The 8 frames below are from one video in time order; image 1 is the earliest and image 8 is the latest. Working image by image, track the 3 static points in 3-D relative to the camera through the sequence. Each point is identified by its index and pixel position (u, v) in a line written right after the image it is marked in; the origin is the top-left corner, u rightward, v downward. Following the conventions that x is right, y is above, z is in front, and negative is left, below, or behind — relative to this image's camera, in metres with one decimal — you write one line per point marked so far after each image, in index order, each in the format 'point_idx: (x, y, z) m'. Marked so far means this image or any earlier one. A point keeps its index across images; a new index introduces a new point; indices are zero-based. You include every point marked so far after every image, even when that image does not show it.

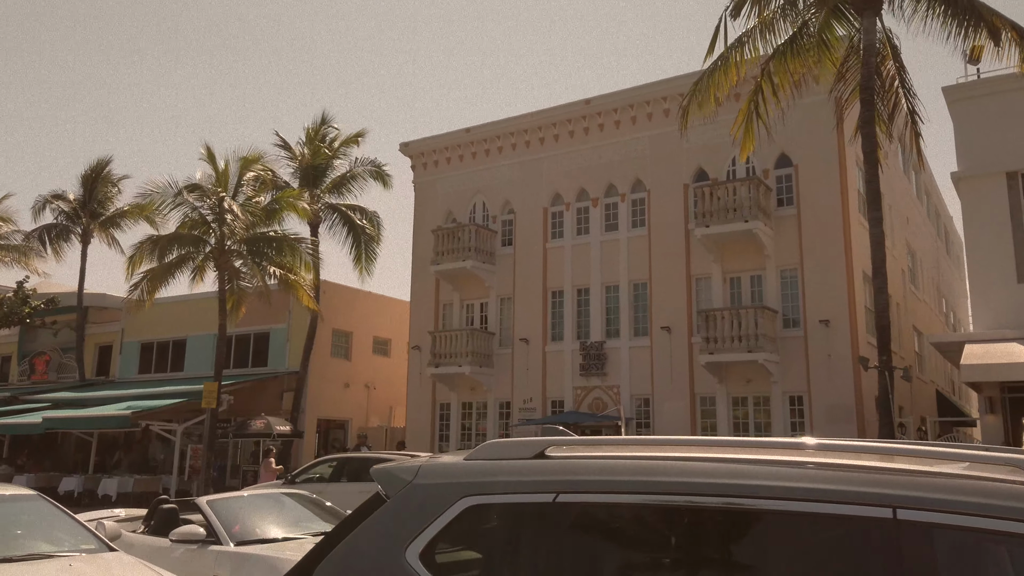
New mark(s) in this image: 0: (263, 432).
0: (-6.1, -3.6, +19.4) m
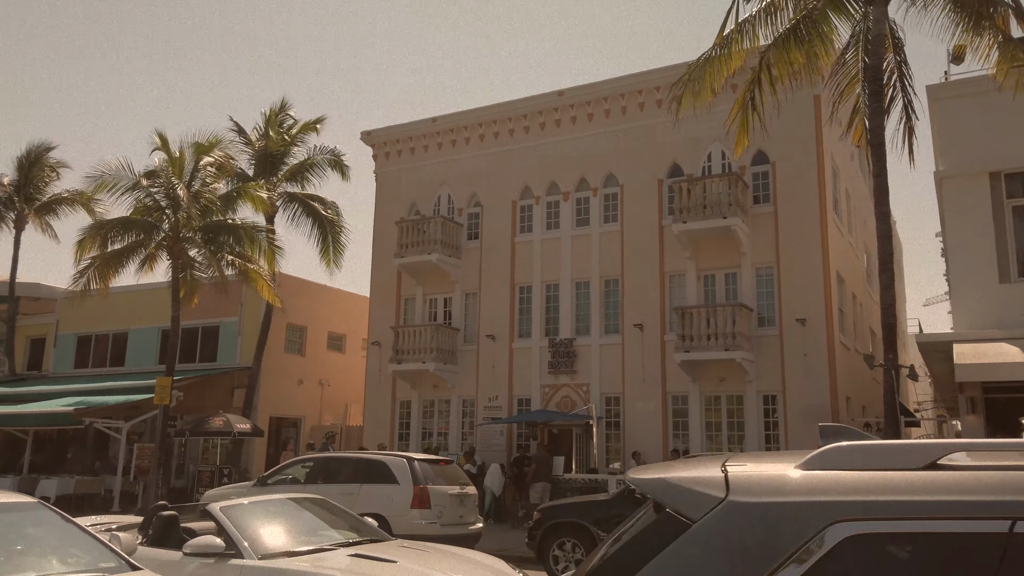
0: (-6.7, -3.3, +18.3) m
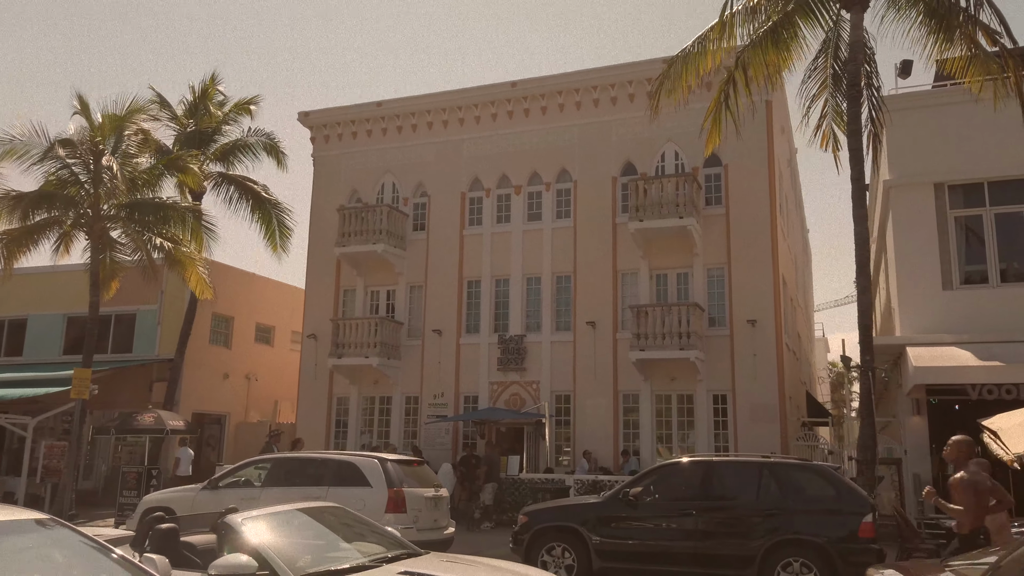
0: (-7.6, -3.0, +16.8) m
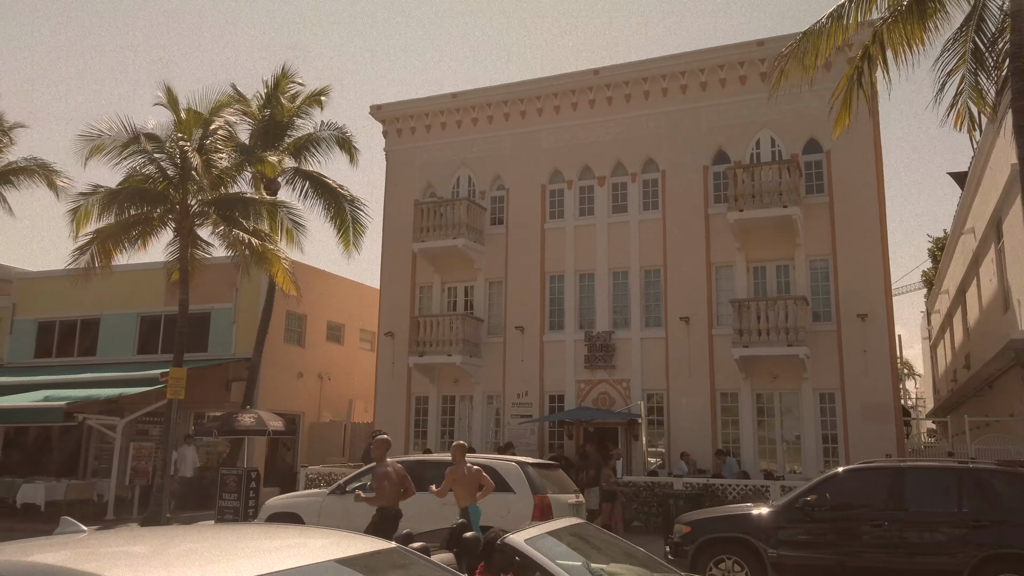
0: (-5.3, -2.9, +16.2) m
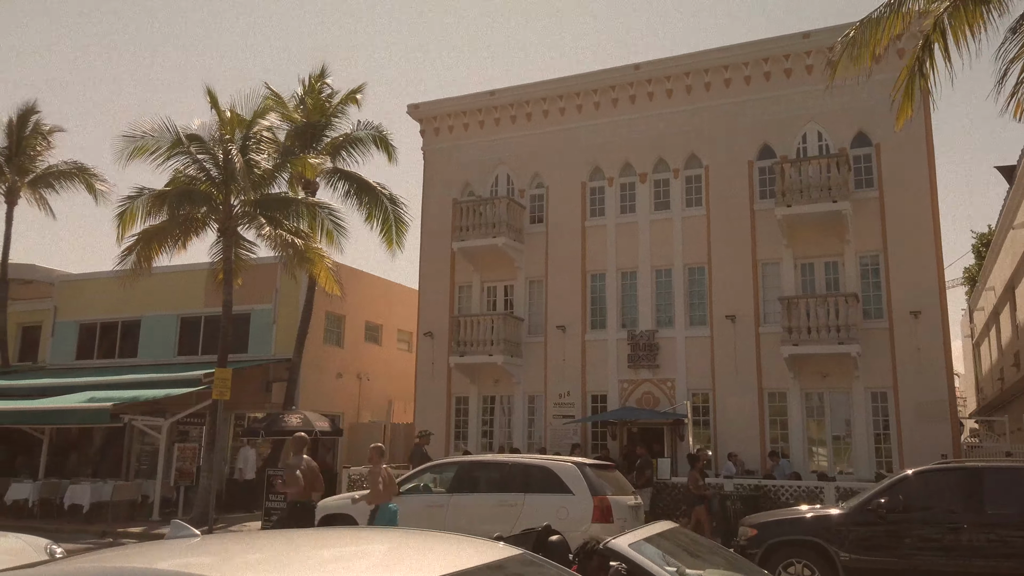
0: (-4.3, -2.9, +16.1) m
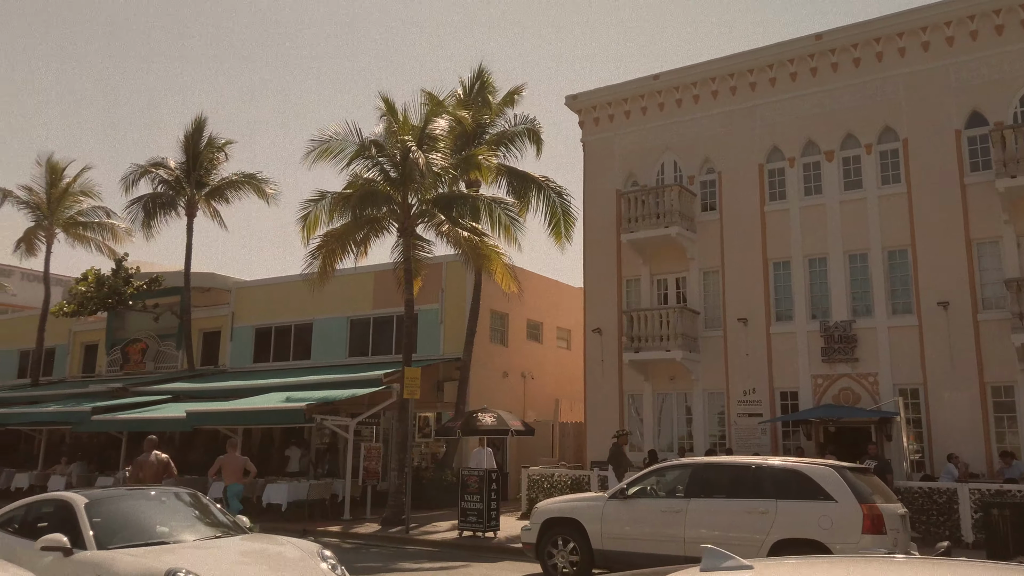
0: (-0.3, -2.8, +15.6) m
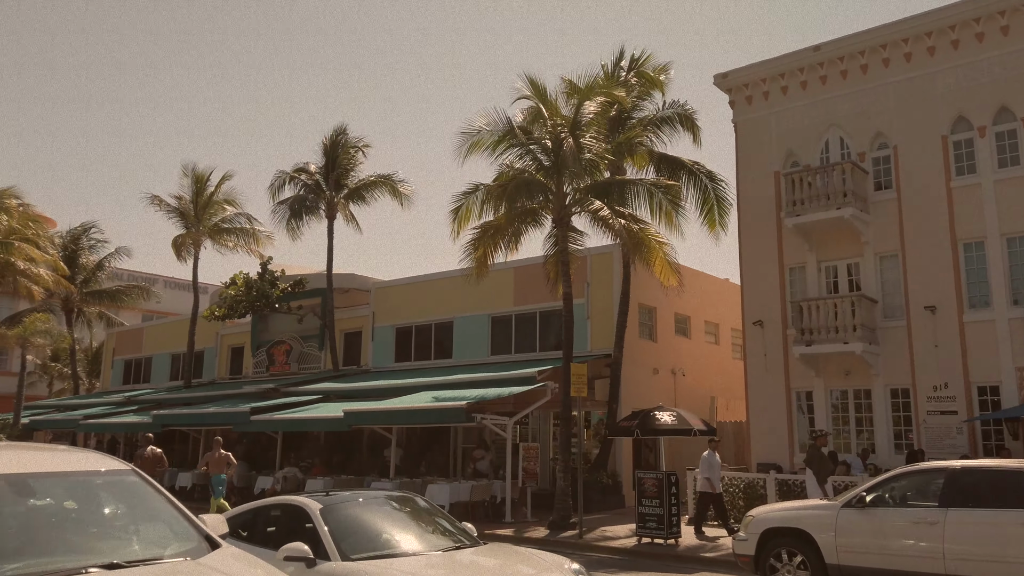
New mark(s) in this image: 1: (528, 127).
0: (+3.1, -2.6, +14.5) m
1: (+0.4, +3.8, +18.3) m
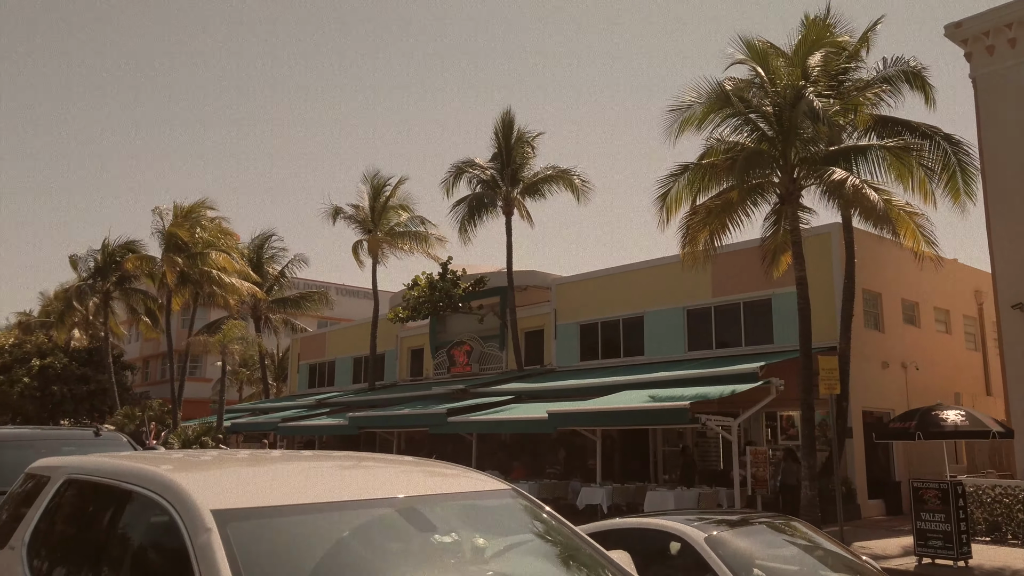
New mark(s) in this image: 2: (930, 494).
0: (+7.1, -2.2, +12.2) m
1: (+4.9, +4.1, +16.4) m
2: (+6.8, -3.3, +12.7) m
